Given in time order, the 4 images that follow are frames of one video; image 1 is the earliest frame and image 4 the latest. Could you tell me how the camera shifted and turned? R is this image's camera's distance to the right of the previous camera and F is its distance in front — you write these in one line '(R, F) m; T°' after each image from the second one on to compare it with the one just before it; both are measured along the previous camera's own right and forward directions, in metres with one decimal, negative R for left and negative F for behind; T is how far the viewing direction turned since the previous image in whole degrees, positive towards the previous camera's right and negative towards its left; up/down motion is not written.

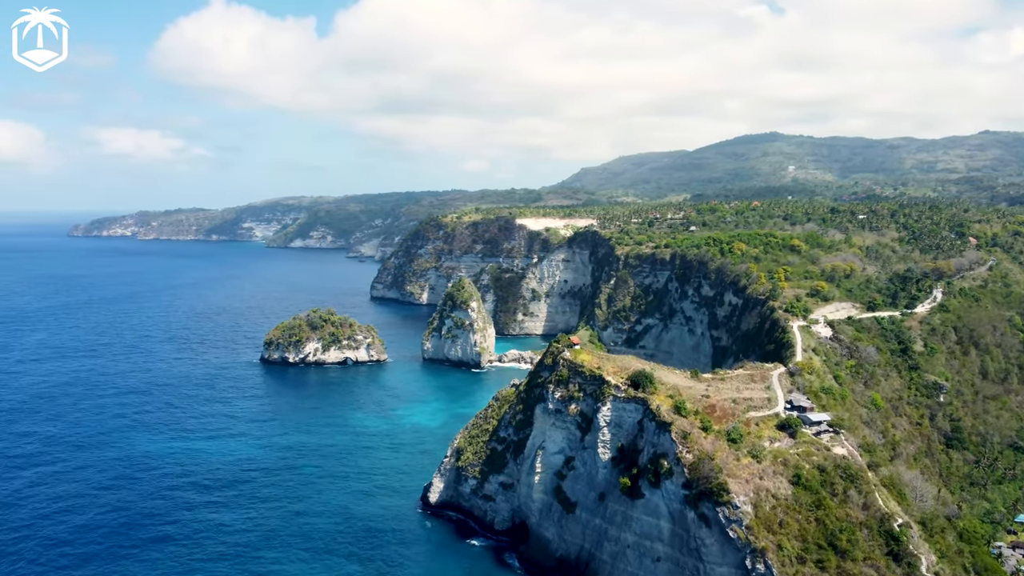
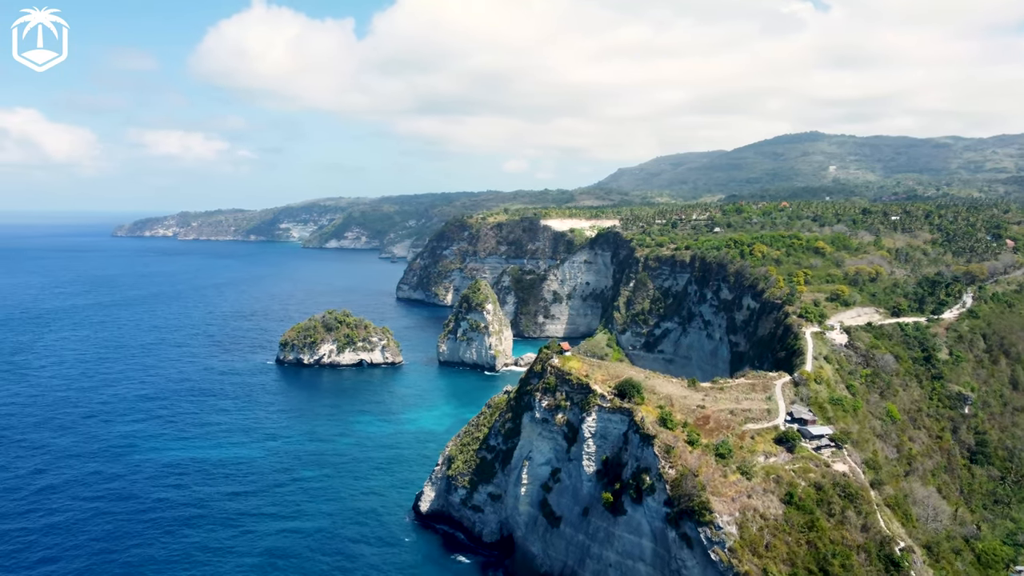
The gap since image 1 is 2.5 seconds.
(+2.6, +1.4) m; -3°
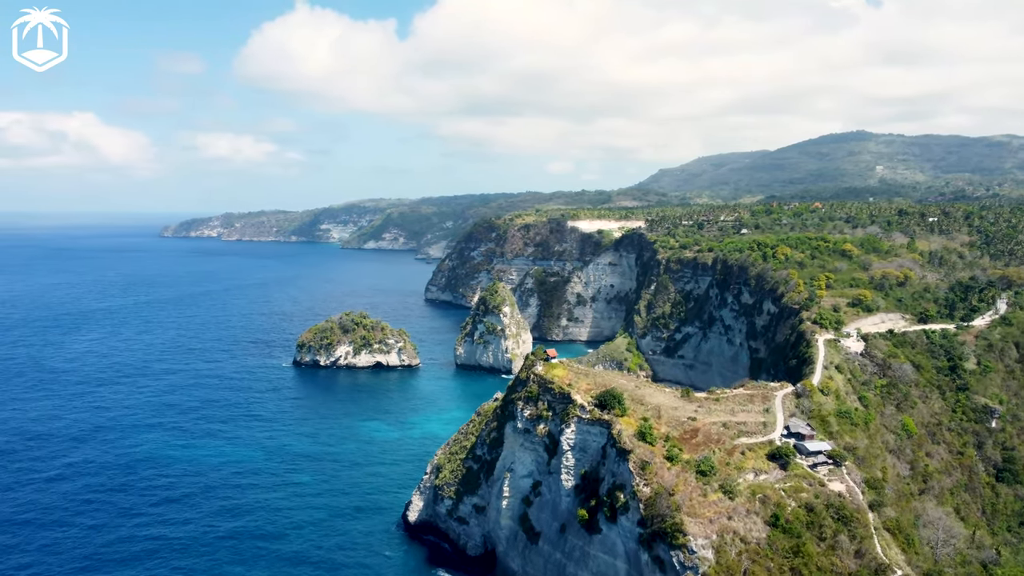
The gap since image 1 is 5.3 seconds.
(+2.9, +1.4) m; -3°
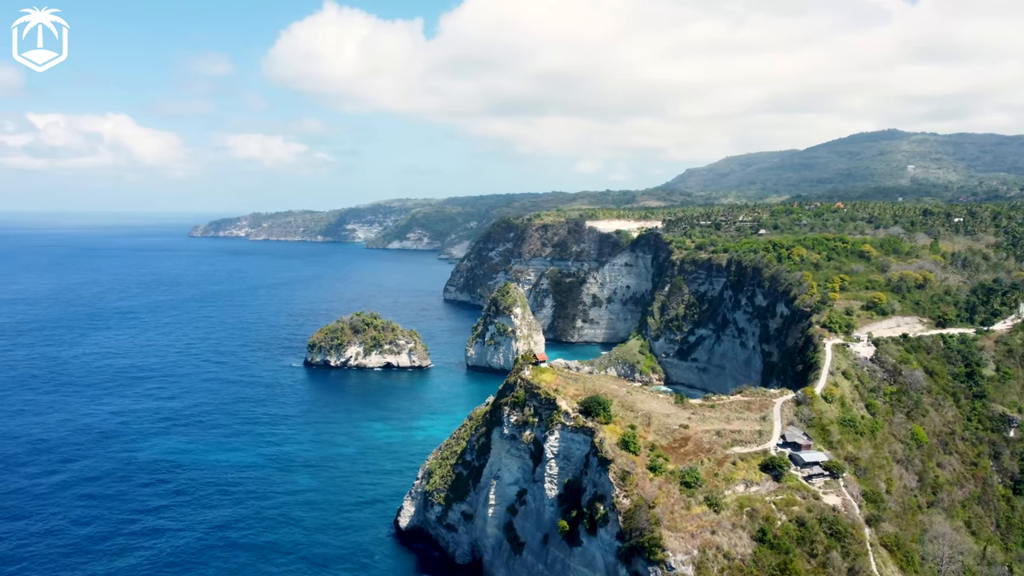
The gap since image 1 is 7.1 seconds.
(+1.9, +0.9) m; -2°
